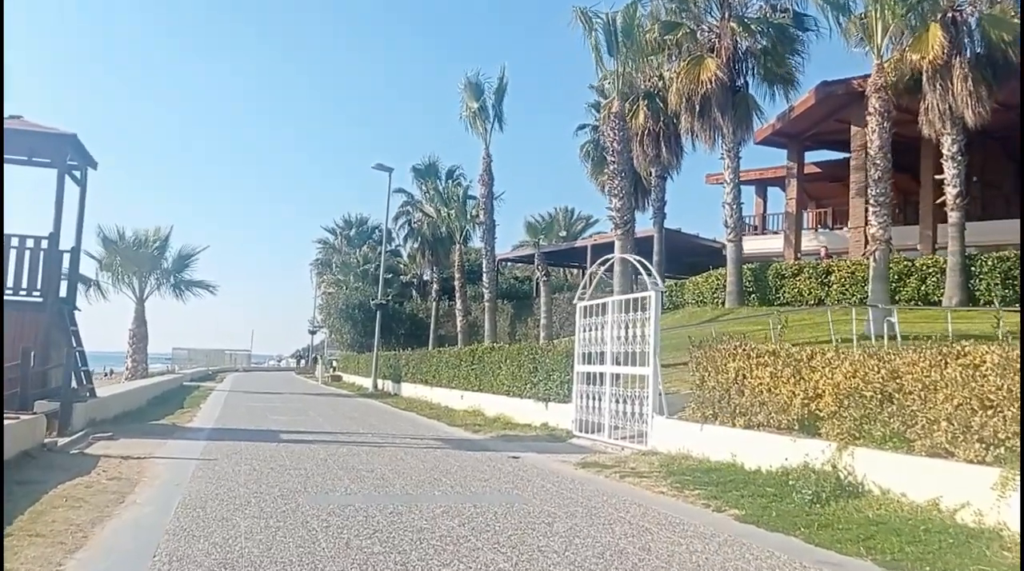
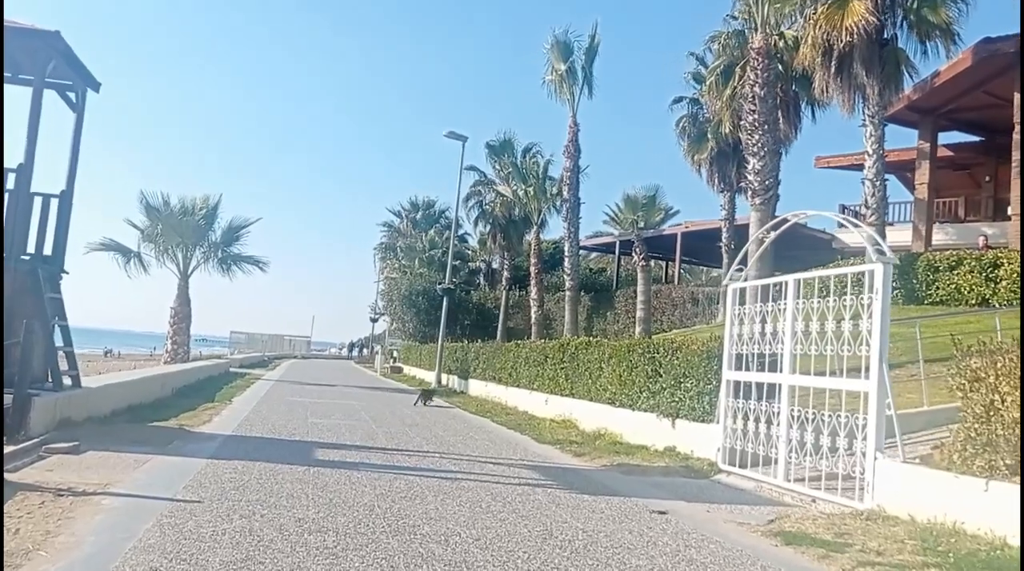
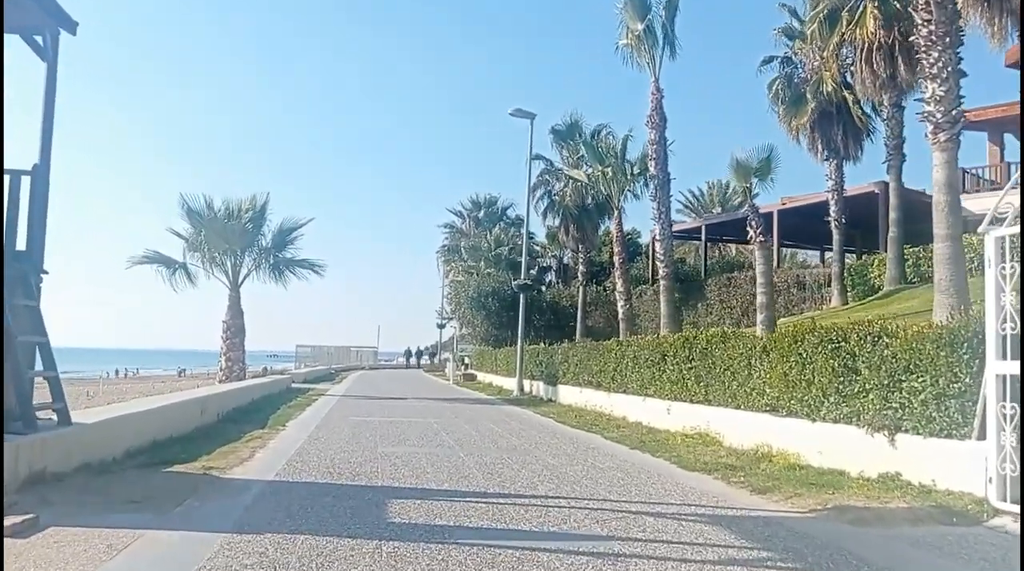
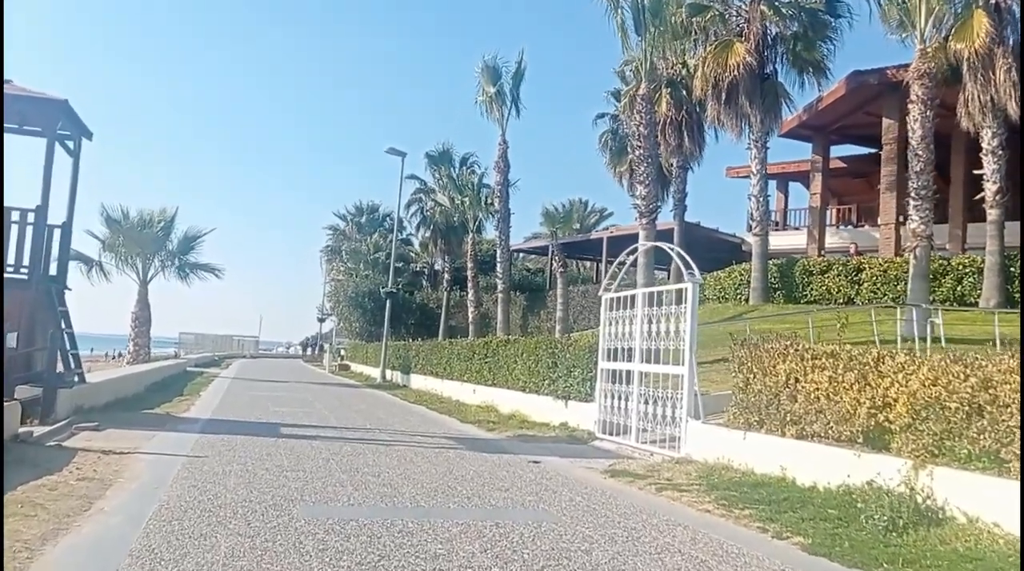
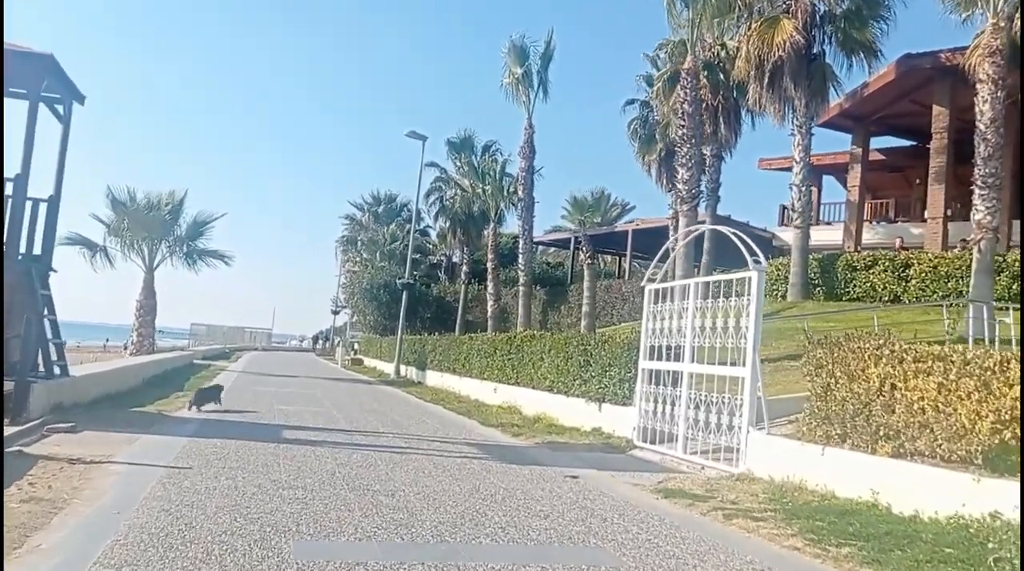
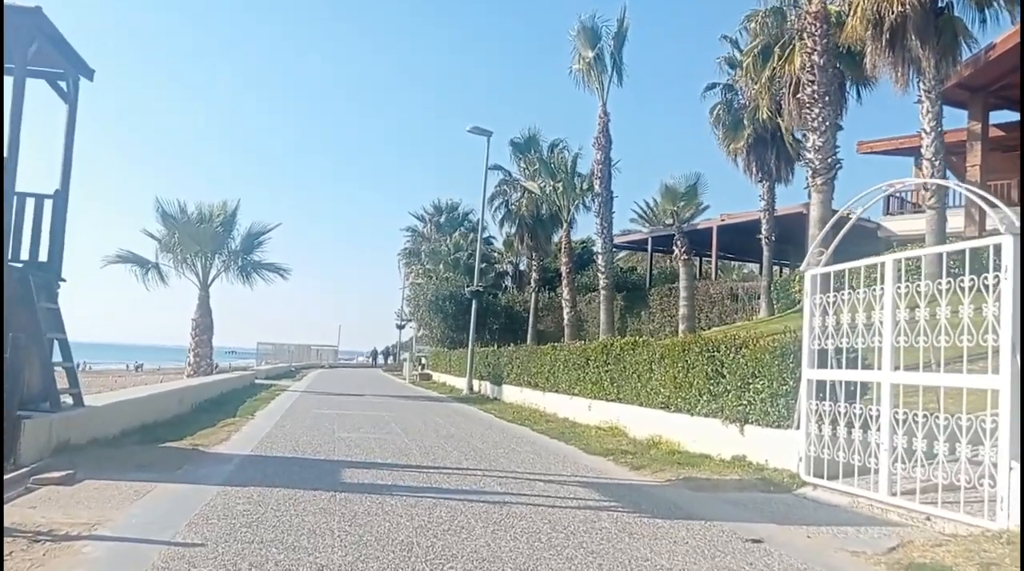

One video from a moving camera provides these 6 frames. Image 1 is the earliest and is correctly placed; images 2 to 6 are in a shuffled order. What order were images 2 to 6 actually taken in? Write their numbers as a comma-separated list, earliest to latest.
4, 5, 2, 6, 3
